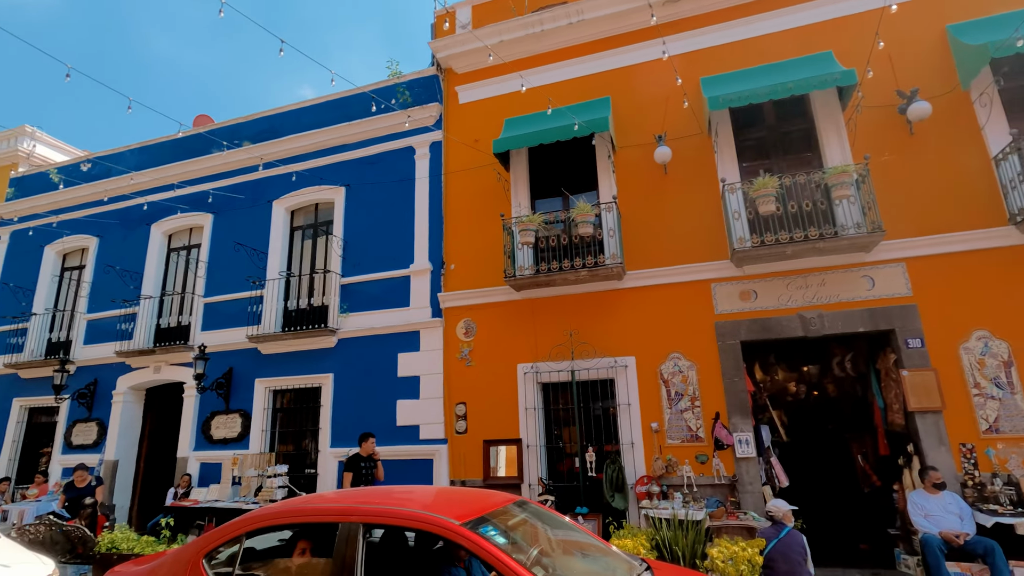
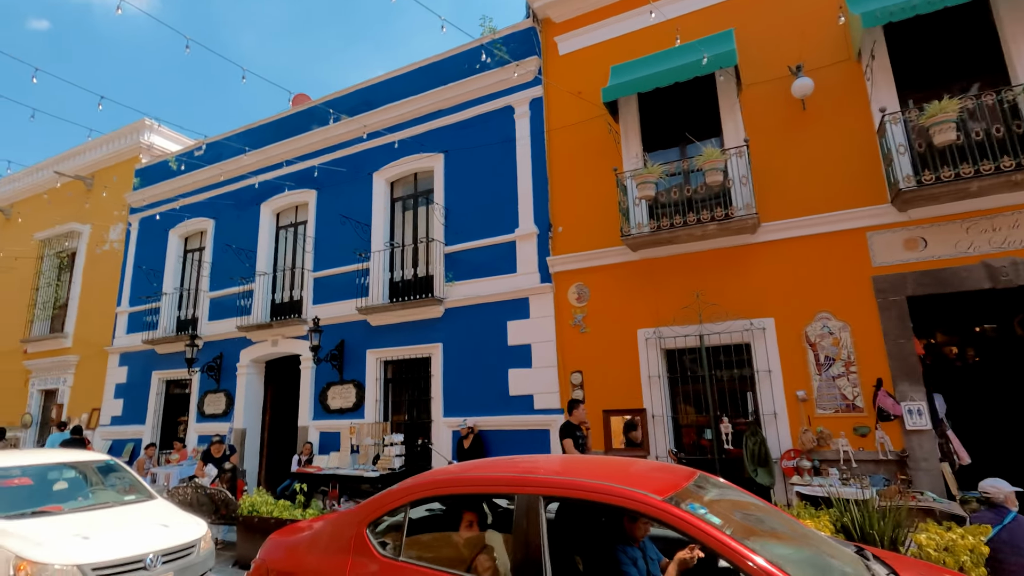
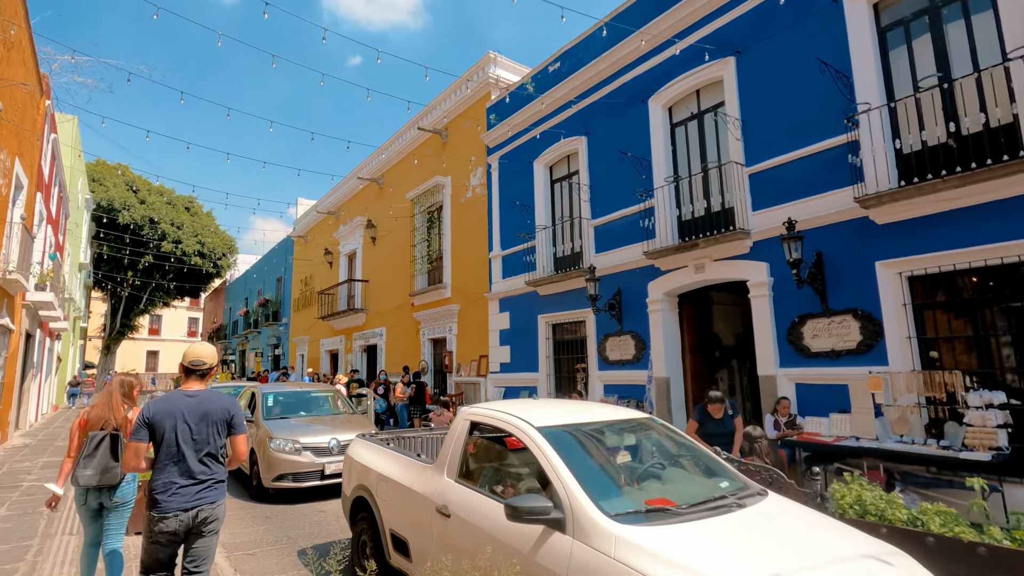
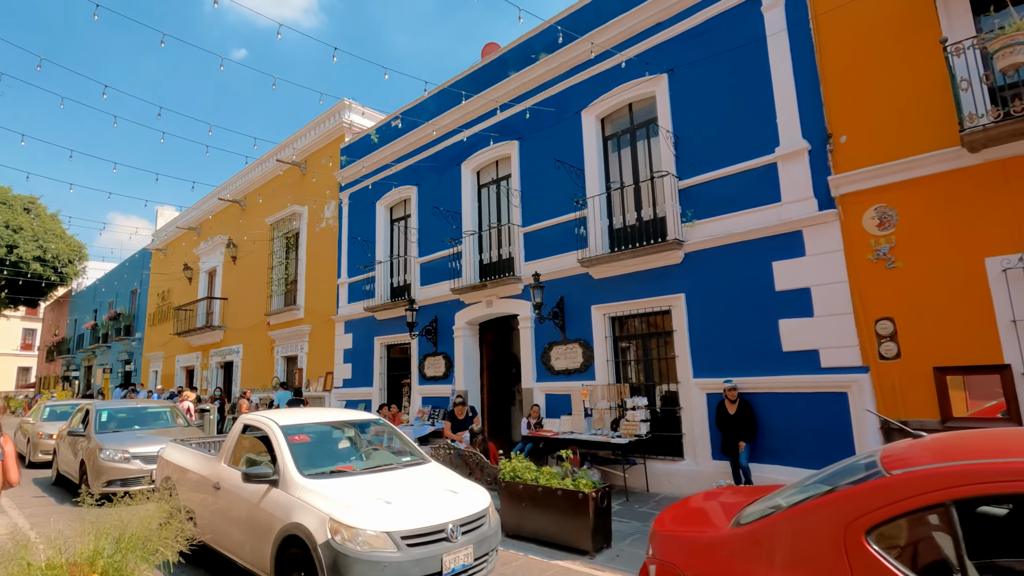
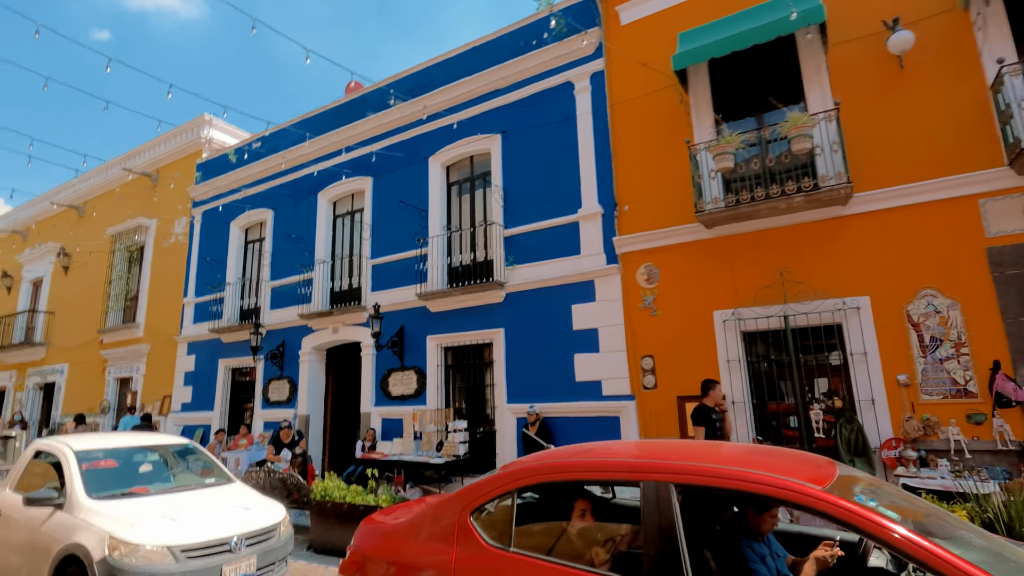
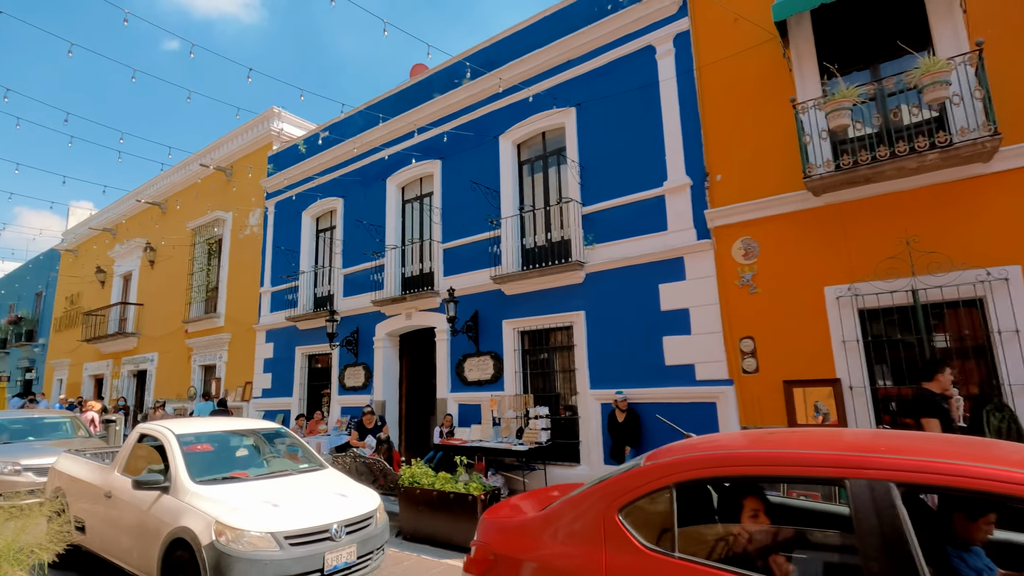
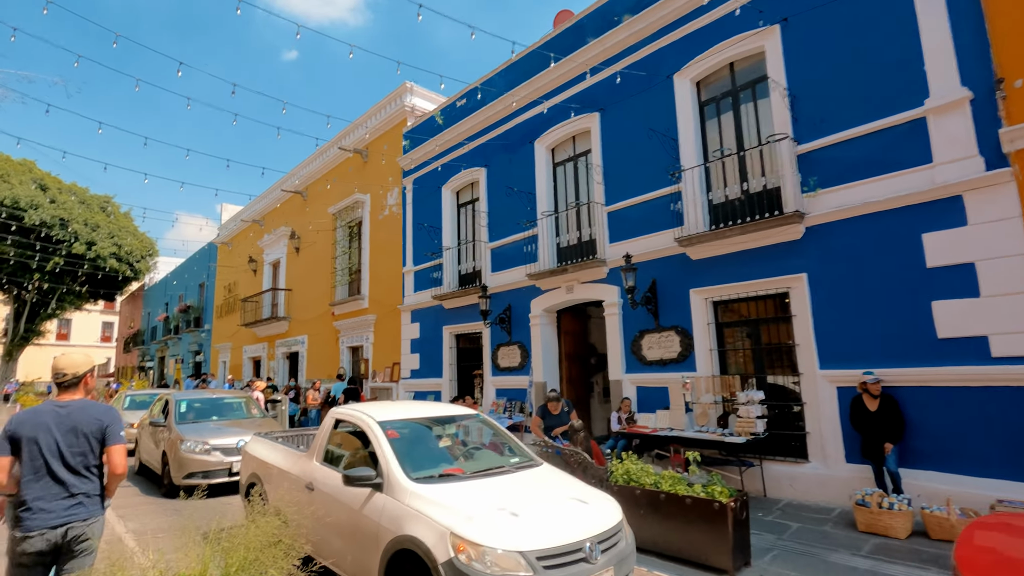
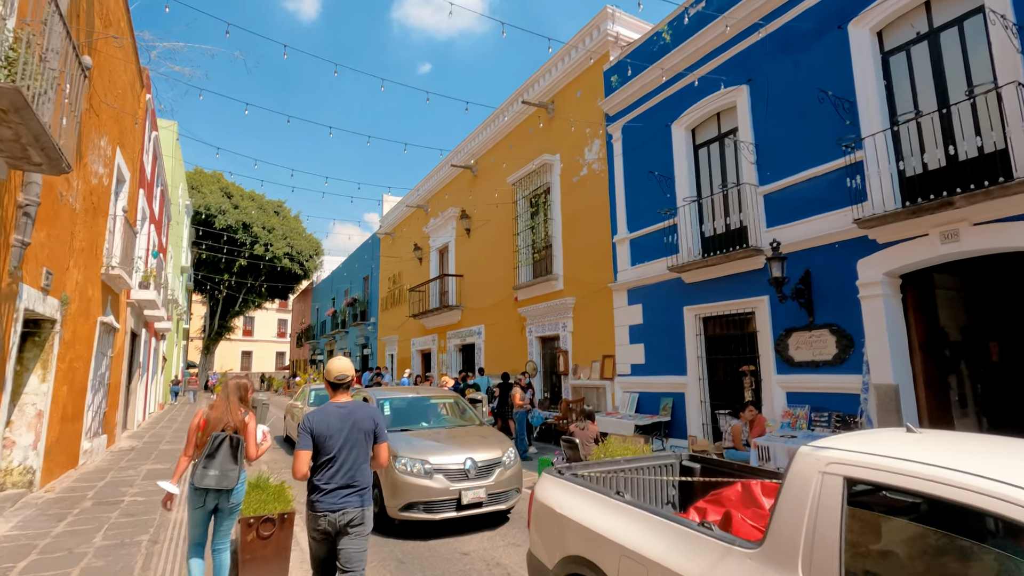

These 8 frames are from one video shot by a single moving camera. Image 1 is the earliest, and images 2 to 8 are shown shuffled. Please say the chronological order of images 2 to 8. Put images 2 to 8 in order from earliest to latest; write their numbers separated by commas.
2, 5, 6, 4, 7, 3, 8
